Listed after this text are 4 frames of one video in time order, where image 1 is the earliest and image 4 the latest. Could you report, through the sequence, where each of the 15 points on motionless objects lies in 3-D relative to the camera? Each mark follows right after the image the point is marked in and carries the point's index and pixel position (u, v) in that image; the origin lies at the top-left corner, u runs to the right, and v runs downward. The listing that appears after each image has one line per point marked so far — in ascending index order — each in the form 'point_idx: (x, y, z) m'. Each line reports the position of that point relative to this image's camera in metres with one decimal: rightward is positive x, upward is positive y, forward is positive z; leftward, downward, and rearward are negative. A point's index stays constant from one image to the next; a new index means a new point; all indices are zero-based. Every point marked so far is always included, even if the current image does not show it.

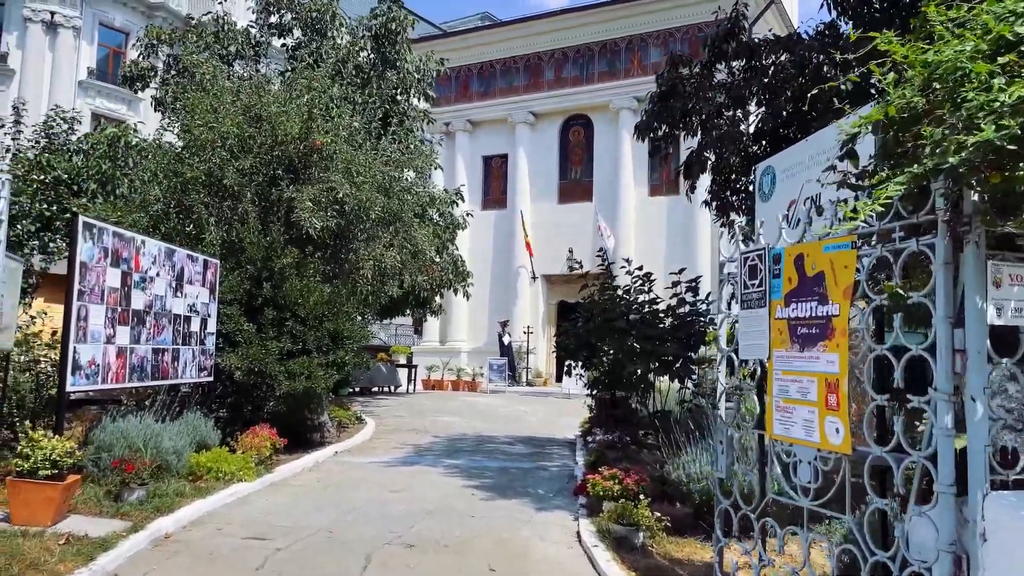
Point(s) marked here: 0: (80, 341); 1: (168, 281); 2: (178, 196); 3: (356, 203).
0: (-4.2, -0.5, +7.7) m
1: (-4.2, +0.1, +9.7) m
2: (-5.4, +1.5, +12.8) m
3: (-2.6, +1.5, +13.4) m
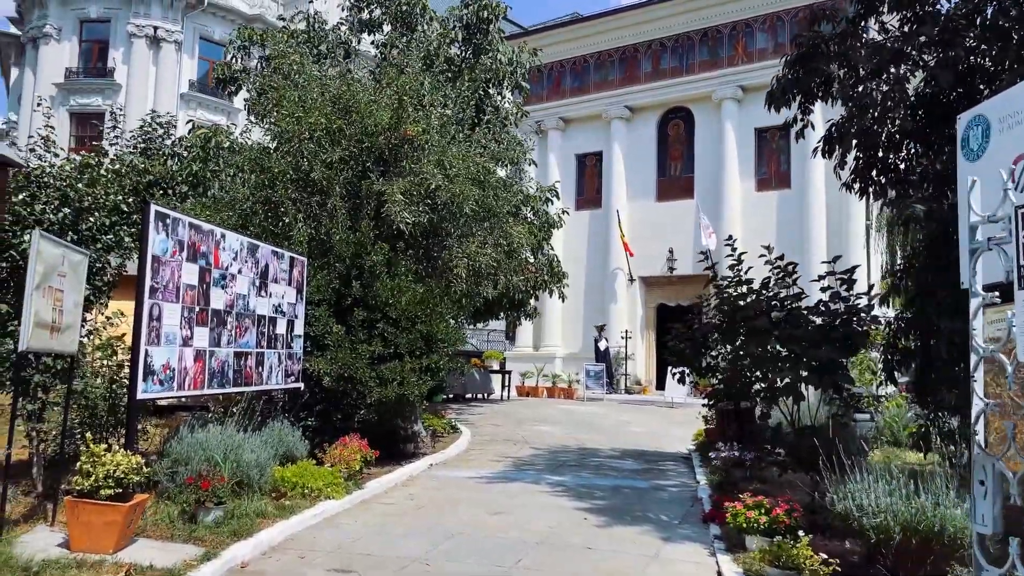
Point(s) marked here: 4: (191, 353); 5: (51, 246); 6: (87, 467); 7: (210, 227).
0: (-3.2, -0.5, +7.0) m
1: (-3.0, +0.1, +8.9) m
2: (-3.8, +1.5, +12.2) m
3: (-1.0, +1.5, +12.5) m
4: (-3.1, -0.6, +7.6) m
5: (-3.3, +0.3, +5.6) m
6: (-3.1, -1.3, +5.8) m
7: (-3.0, +0.6, +7.9) m
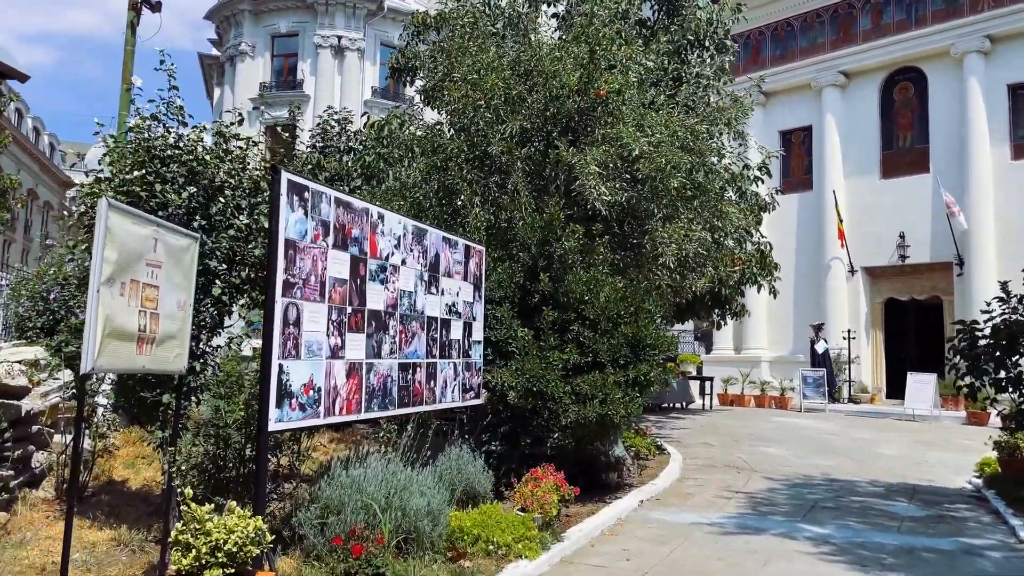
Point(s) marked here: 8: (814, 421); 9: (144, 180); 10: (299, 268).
0: (-1.5, -0.5, +5.3) m
1: (-0.8, +0.1, +7.2) m
2: (-1.0, +1.5, +10.6) m
3: (+1.8, +1.6, +10.1) m
4: (-1.3, -0.6, +5.9) m
5: (-1.9, +0.3, +4.0) m
6: (-1.7, -1.3, +4.1) m
7: (-1.2, +0.7, +6.2) m
8: (+7.3, -3.2, +19.3) m
9: (-2.8, +0.8, +6.0) m
10: (-1.5, +0.1, +5.4) m
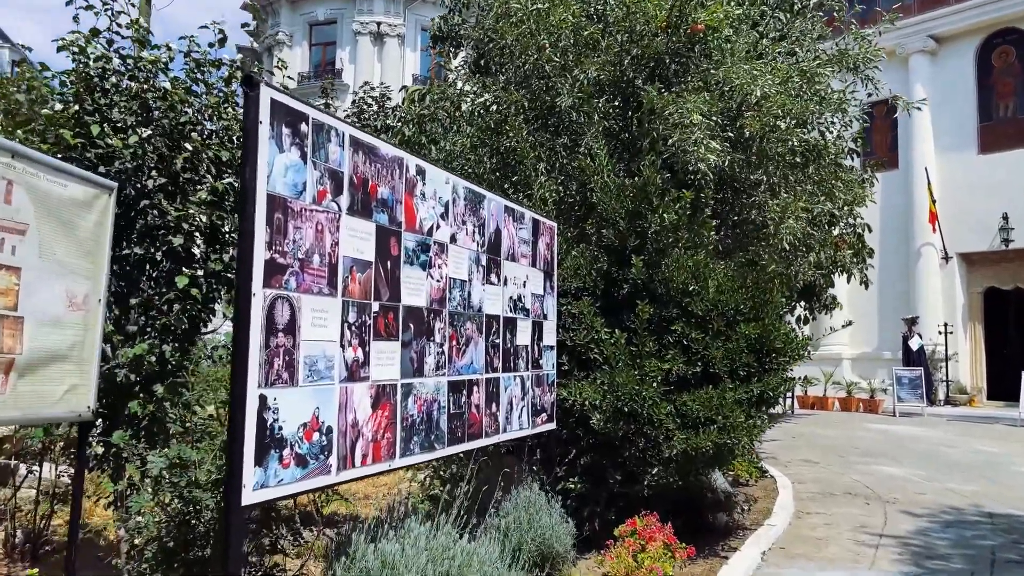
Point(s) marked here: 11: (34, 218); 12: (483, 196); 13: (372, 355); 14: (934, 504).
0: (-1.0, -0.4, +3.4) m
1: (-0.3, +0.2, +5.2) m
2: (-0.2, +1.6, +8.6) m
3: (+2.6, +1.7, +8.0) m
4: (-0.7, -0.5, +4.0) m
5: (-1.5, +0.4, +2.1) m
6: (-1.2, -1.2, +2.2) m
7: (-0.6, +0.7, +4.2) m
8: (+8.6, -3.0, +16.8) m
9: (-2.3, +0.9, +4.2) m
10: (-1.0, +0.2, +3.5) m
11: (-1.5, +0.2, +2.4) m
12: (-0.2, +0.6, +5.3) m
13: (-0.7, -0.3, +4.0) m
14: (+4.8, -2.5, +9.0) m
